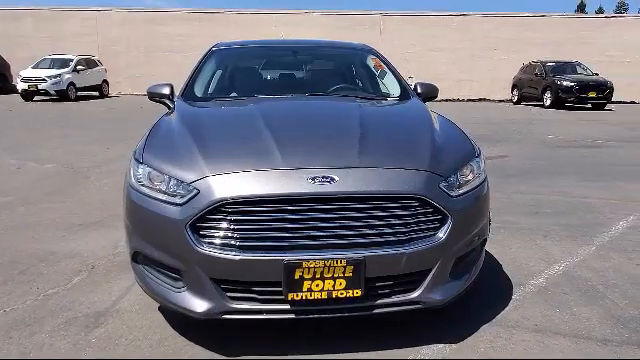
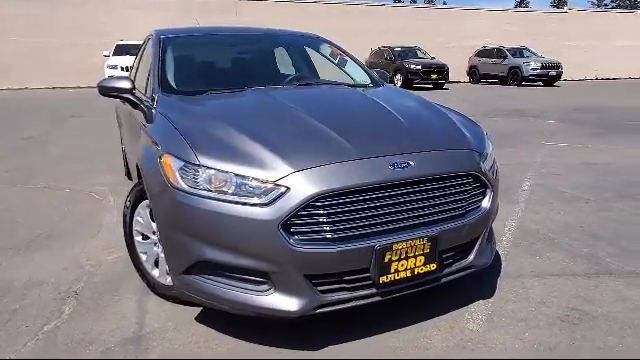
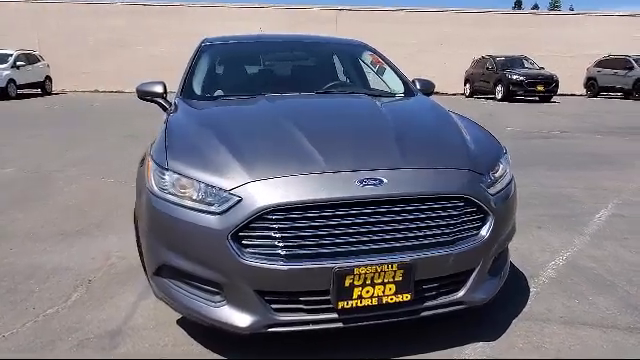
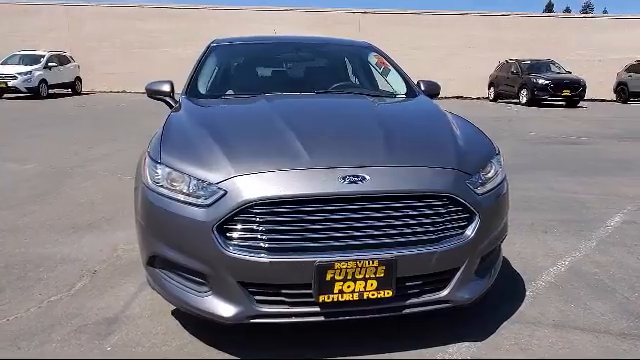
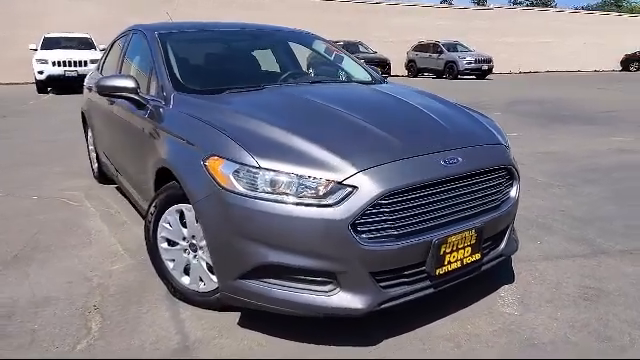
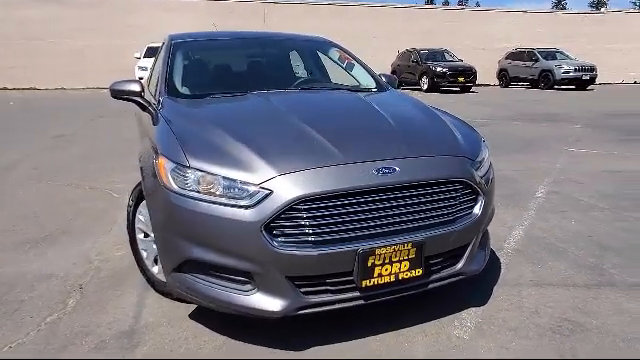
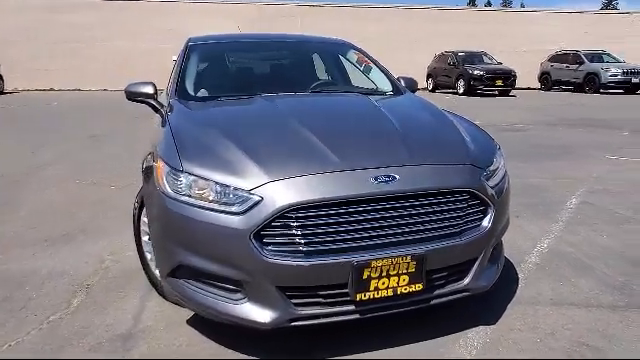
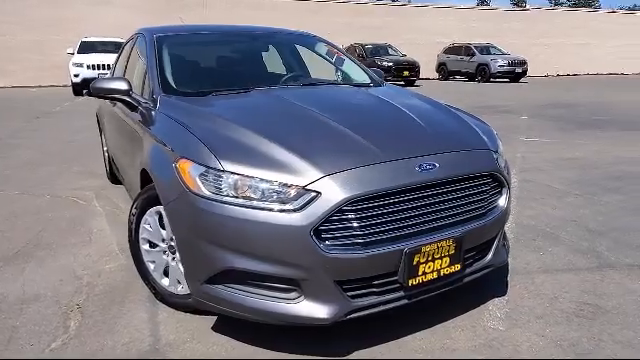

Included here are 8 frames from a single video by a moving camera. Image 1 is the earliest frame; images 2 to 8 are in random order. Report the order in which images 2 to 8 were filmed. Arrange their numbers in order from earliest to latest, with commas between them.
4, 3, 7, 6, 2, 8, 5
